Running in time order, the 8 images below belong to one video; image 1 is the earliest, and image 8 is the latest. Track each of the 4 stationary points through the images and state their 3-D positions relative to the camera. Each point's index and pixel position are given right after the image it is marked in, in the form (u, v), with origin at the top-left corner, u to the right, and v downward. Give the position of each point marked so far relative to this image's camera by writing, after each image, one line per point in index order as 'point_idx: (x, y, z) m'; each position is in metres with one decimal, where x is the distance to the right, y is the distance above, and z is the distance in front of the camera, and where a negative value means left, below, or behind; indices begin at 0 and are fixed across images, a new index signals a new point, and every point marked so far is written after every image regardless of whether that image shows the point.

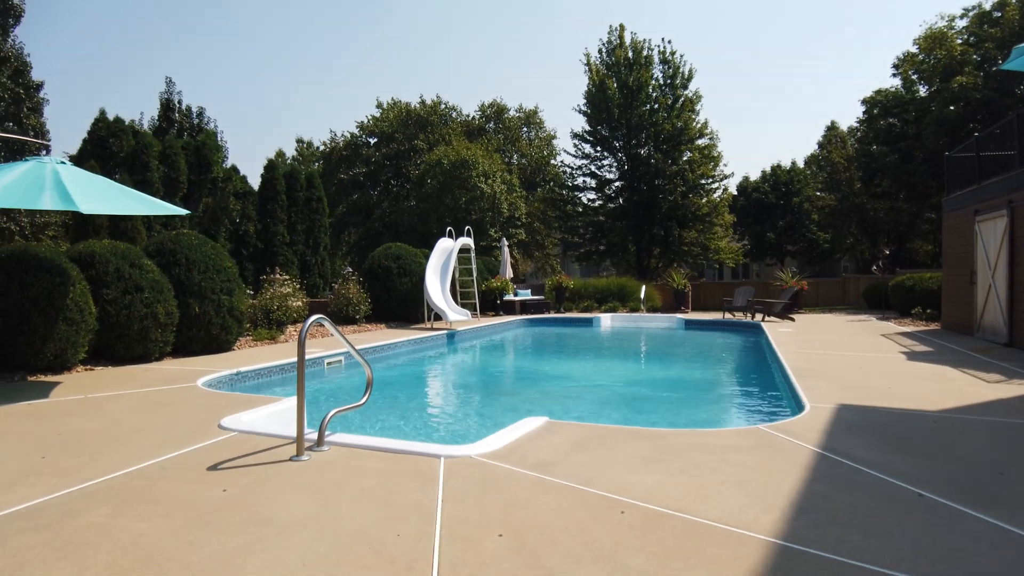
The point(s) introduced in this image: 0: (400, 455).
0: (-0.7, -1.0, +3.7) m
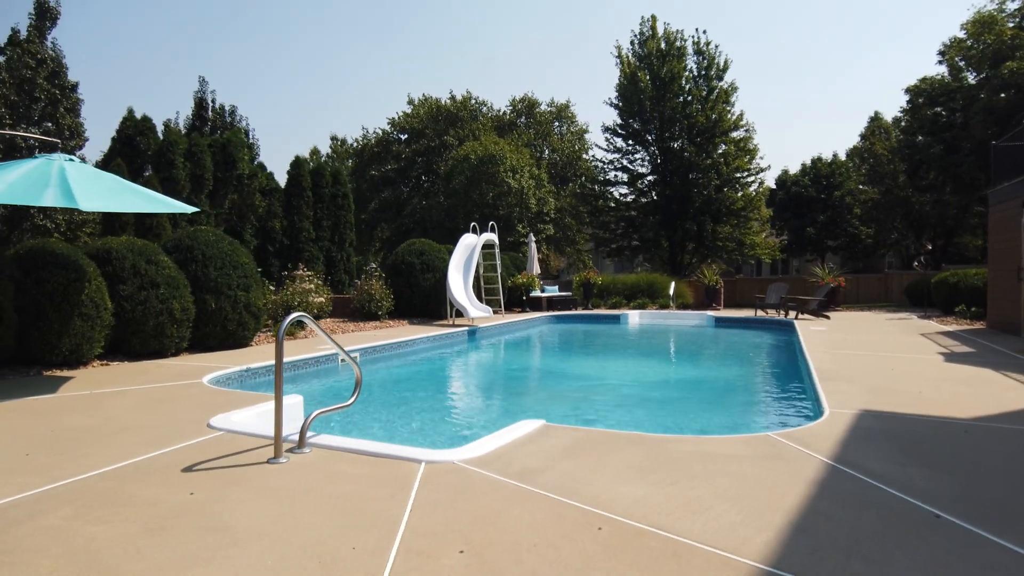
0: (-0.7, -0.9, +3.5) m
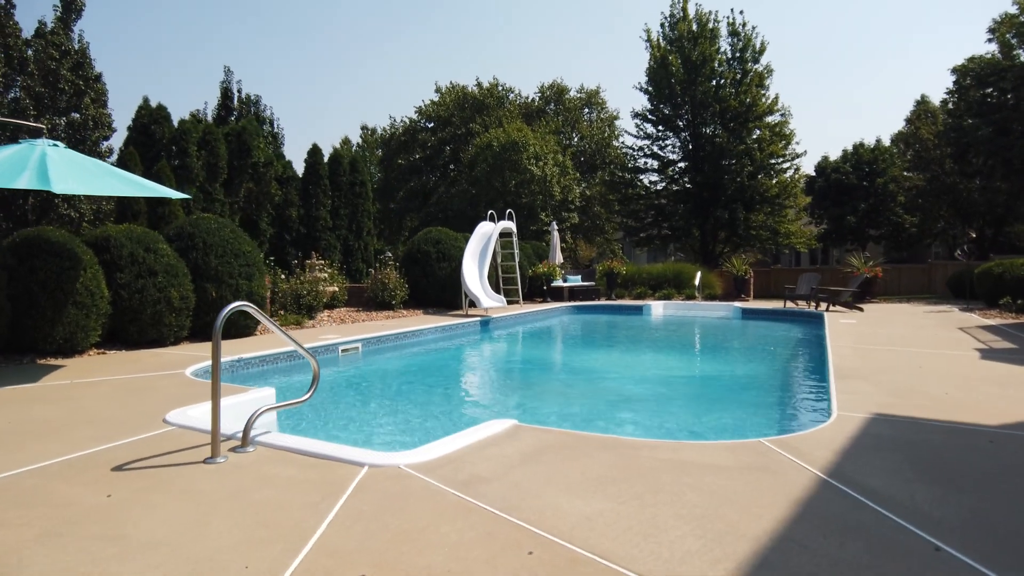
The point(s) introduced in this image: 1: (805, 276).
0: (-1.0, -0.9, +3.2) m
1: (+6.6, +0.3, +14.6) m
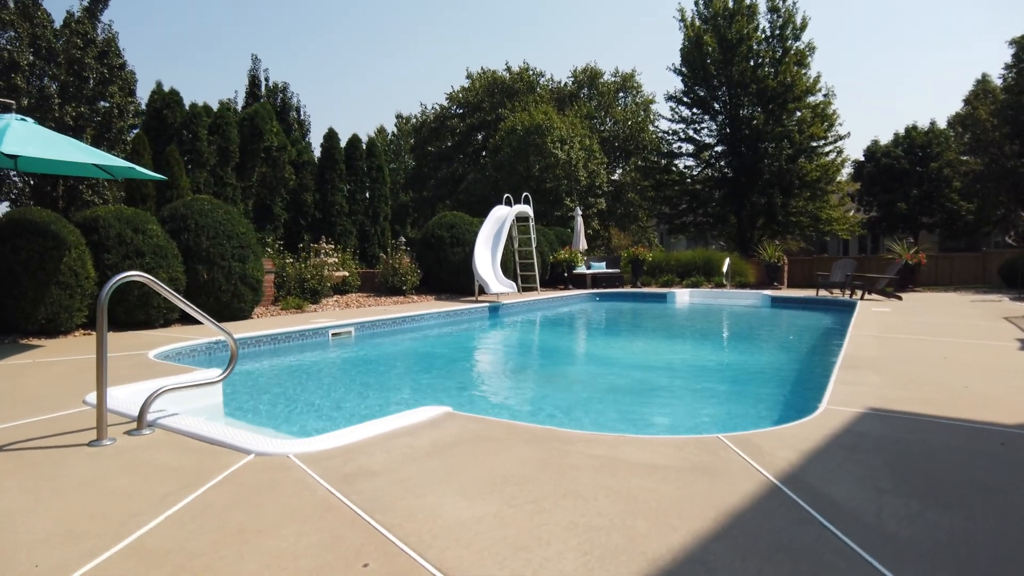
0: (-1.4, -0.7, +2.9) m
1: (+7.0, +0.5, +13.7) m
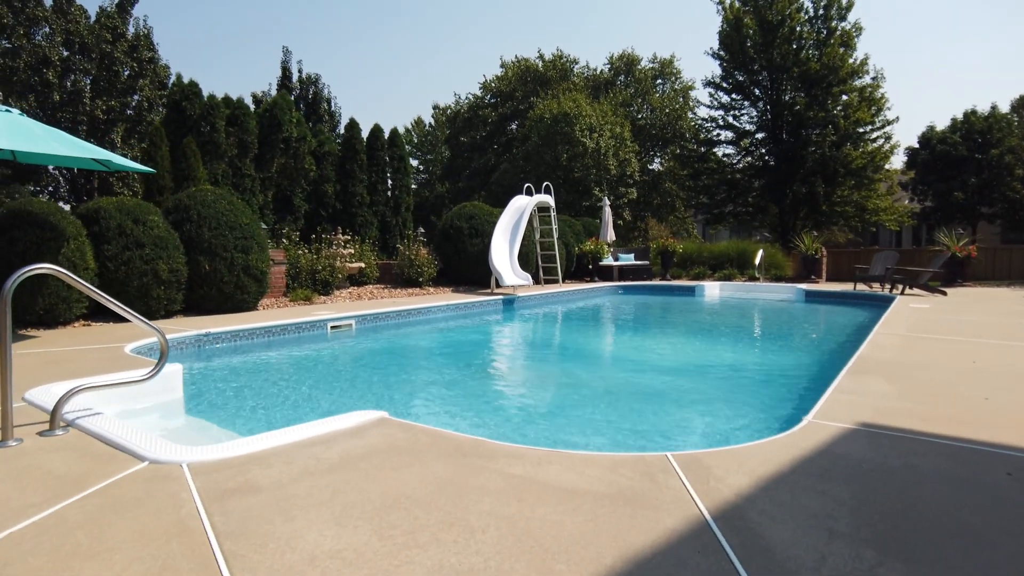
0: (-1.7, -0.7, +2.7) m
1: (+7.3, +0.6, +12.9) m
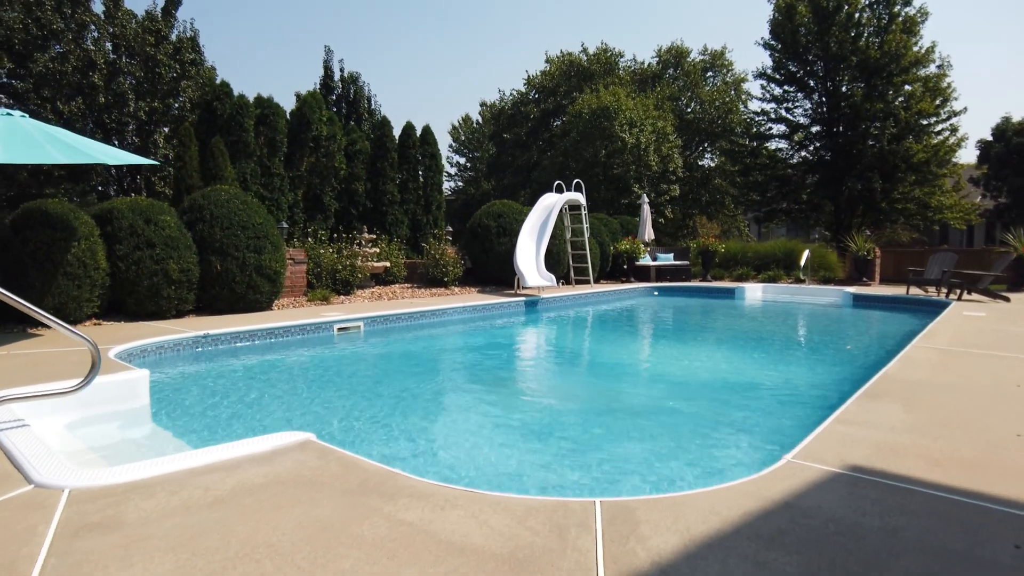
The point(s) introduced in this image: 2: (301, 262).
0: (-2.0, -0.7, +2.5) m
1: (+7.9, +0.6, +11.9) m
2: (-3.3, +0.4, +10.2) m
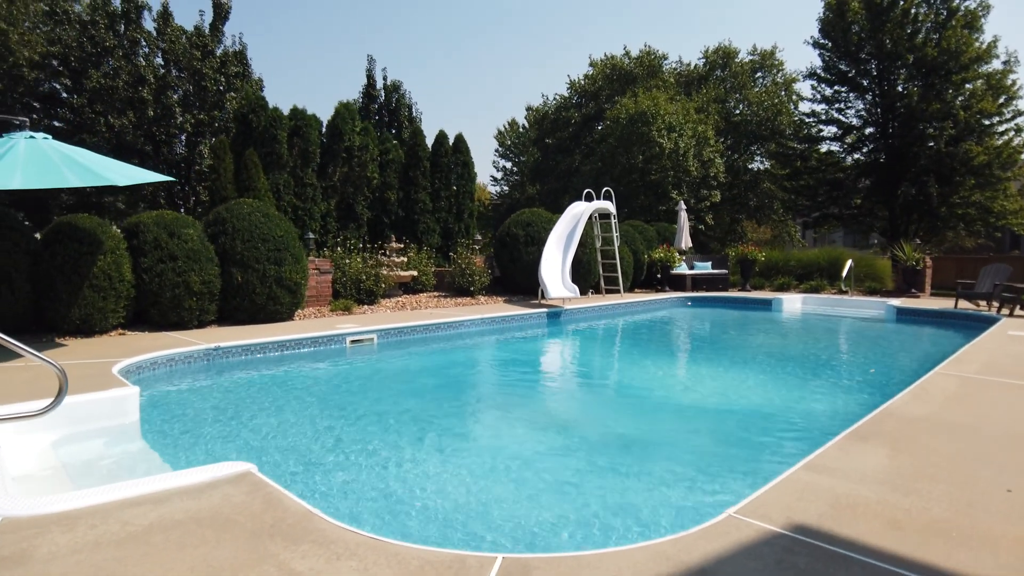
0: (-2.3, -0.9, +2.6) m
1: (+8.3, +0.3, +11.1) m
2: (-3.0, +0.3, +10.4) m
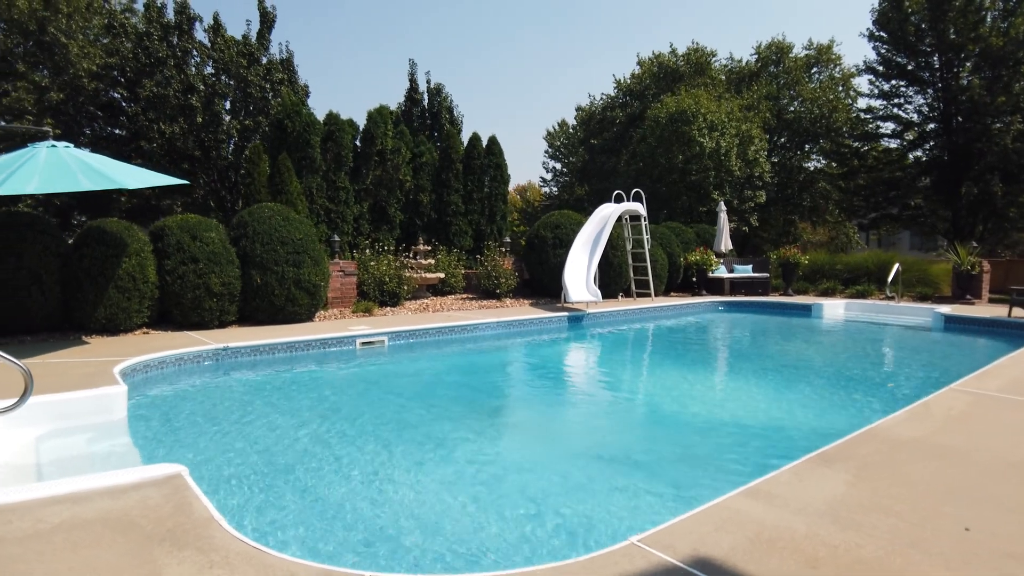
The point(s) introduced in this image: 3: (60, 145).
0: (-2.6, -0.9, +2.7) m
1: (+8.7, +0.2, +10.3) m
2: (-2.7, +0.2, +10.6) m
3: (-4.6, +1.5, +6.5) m
